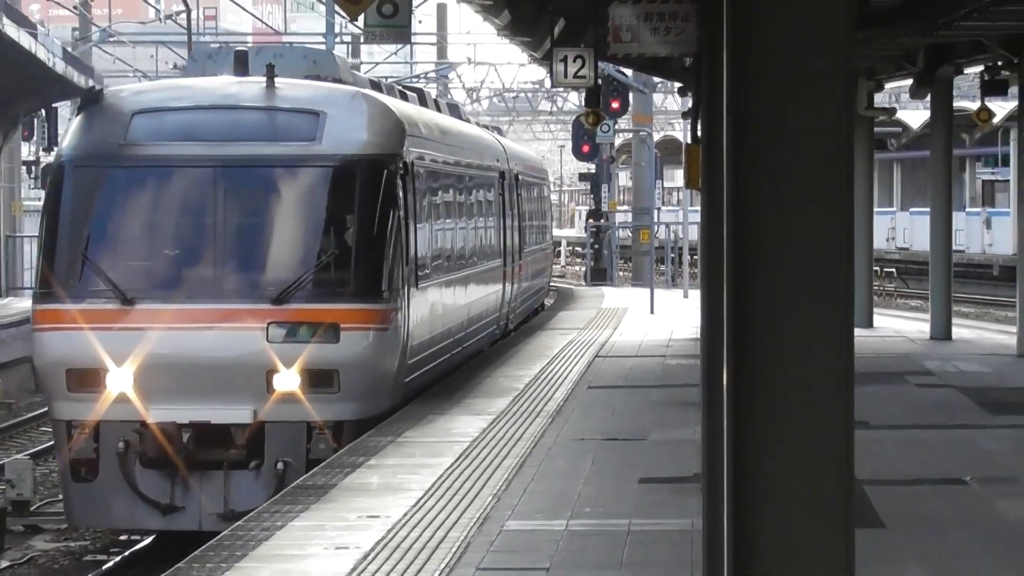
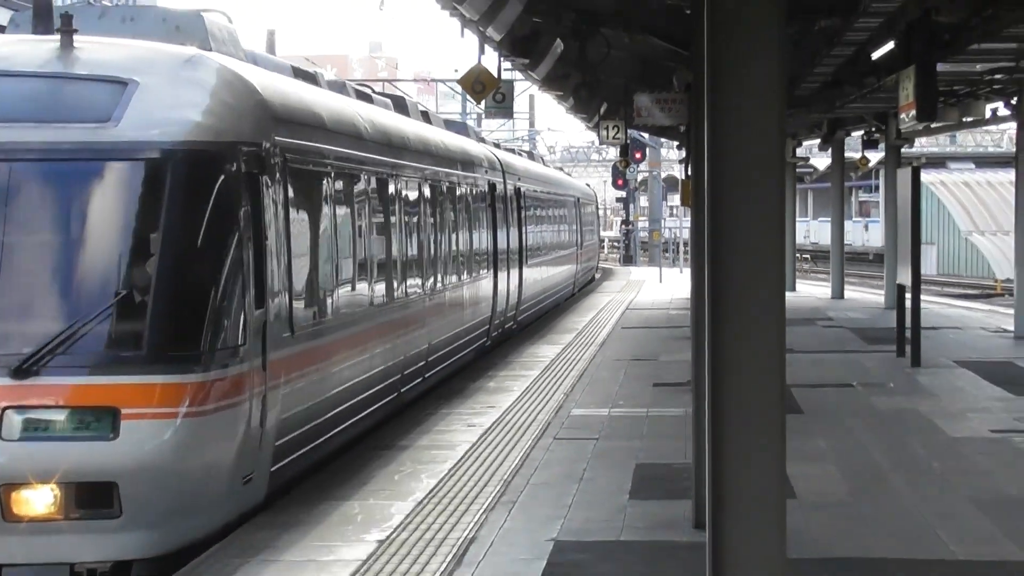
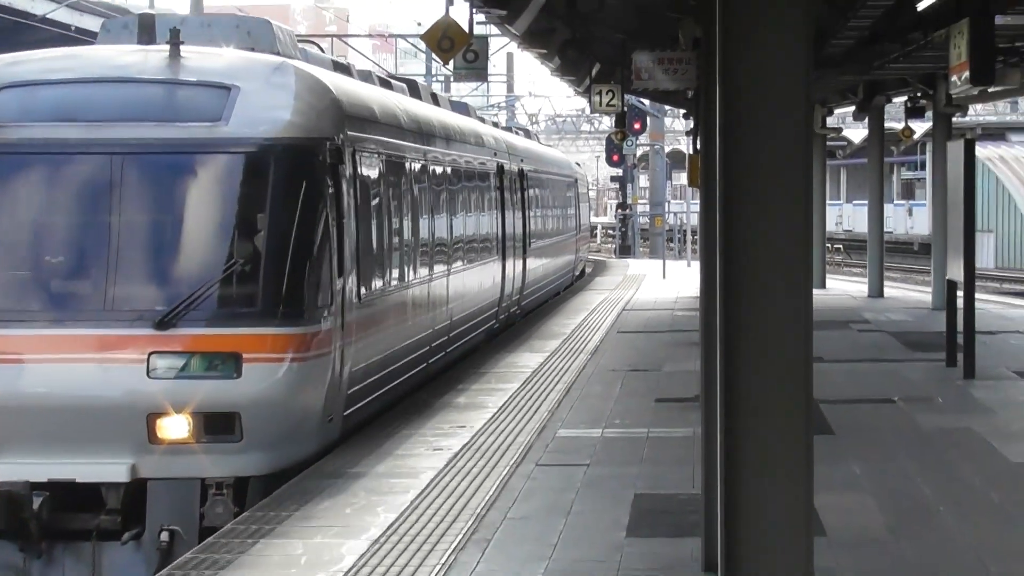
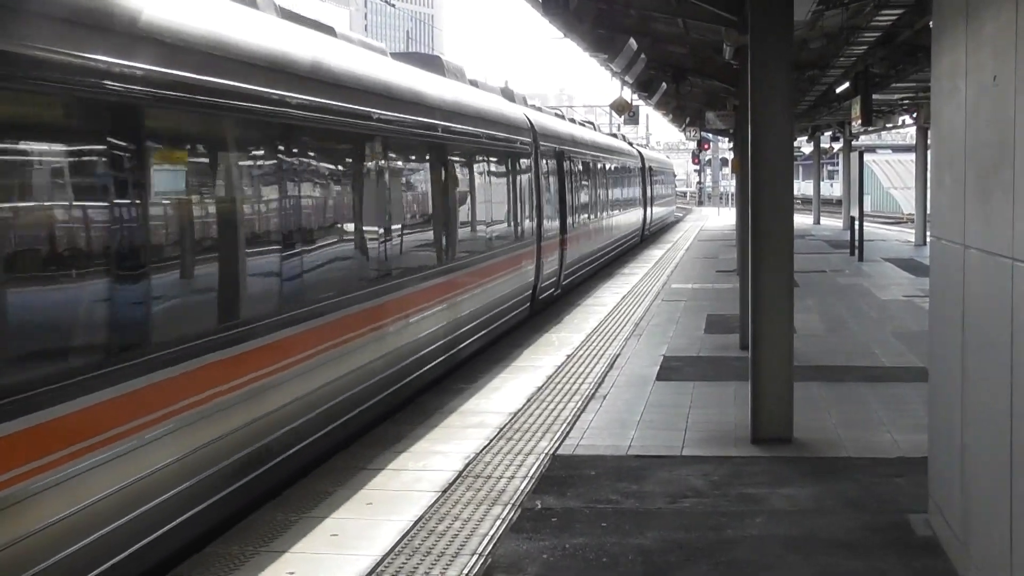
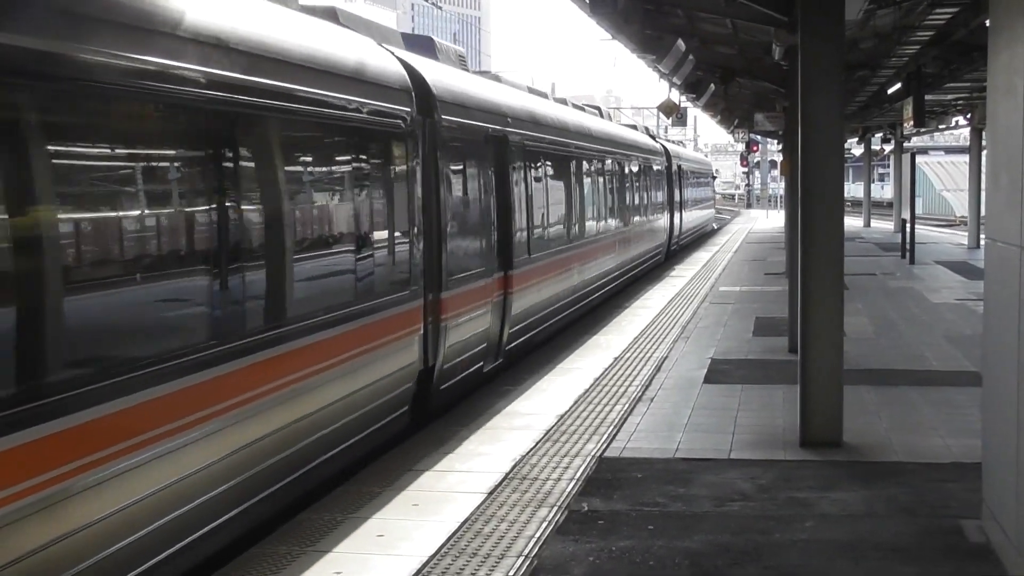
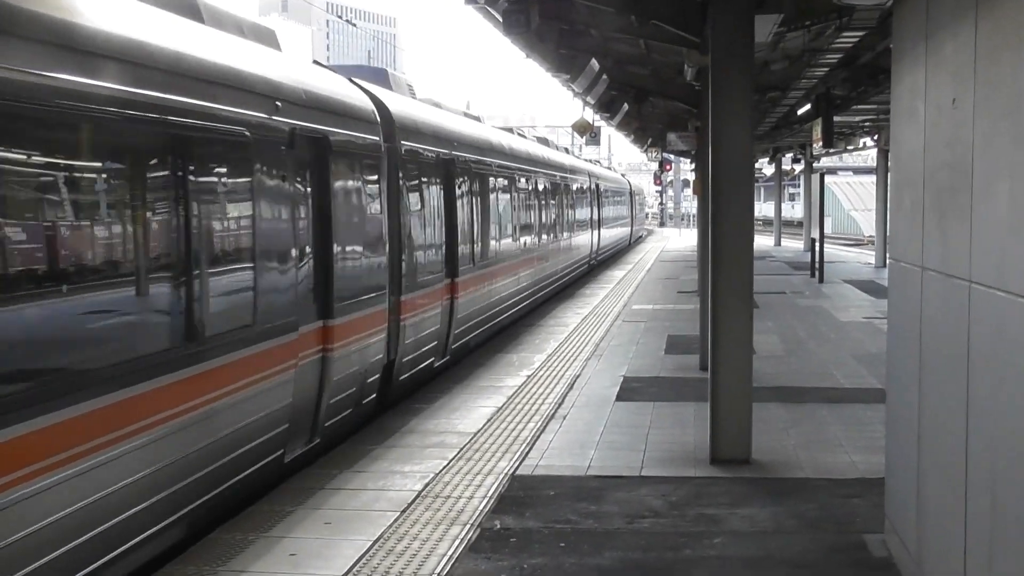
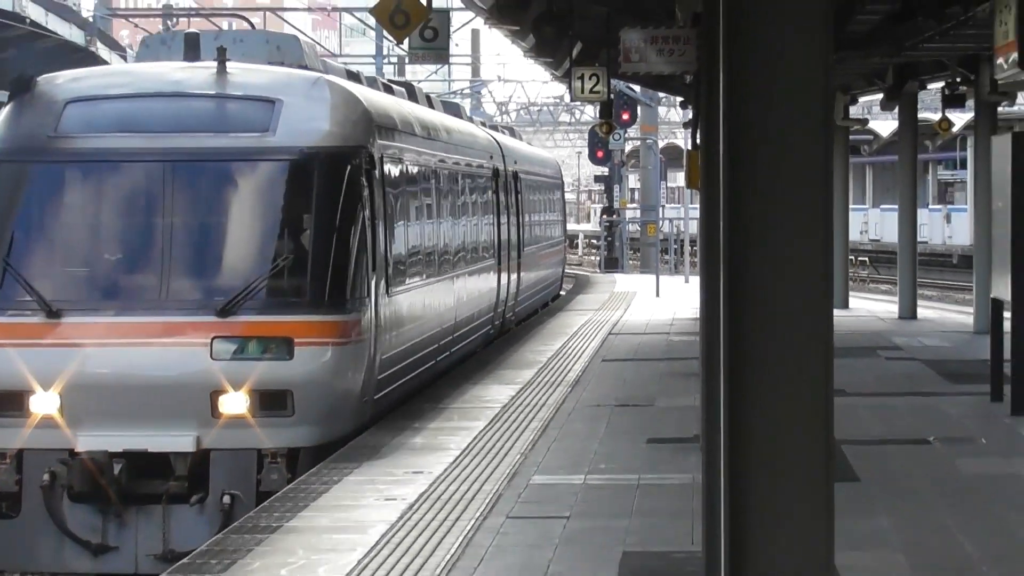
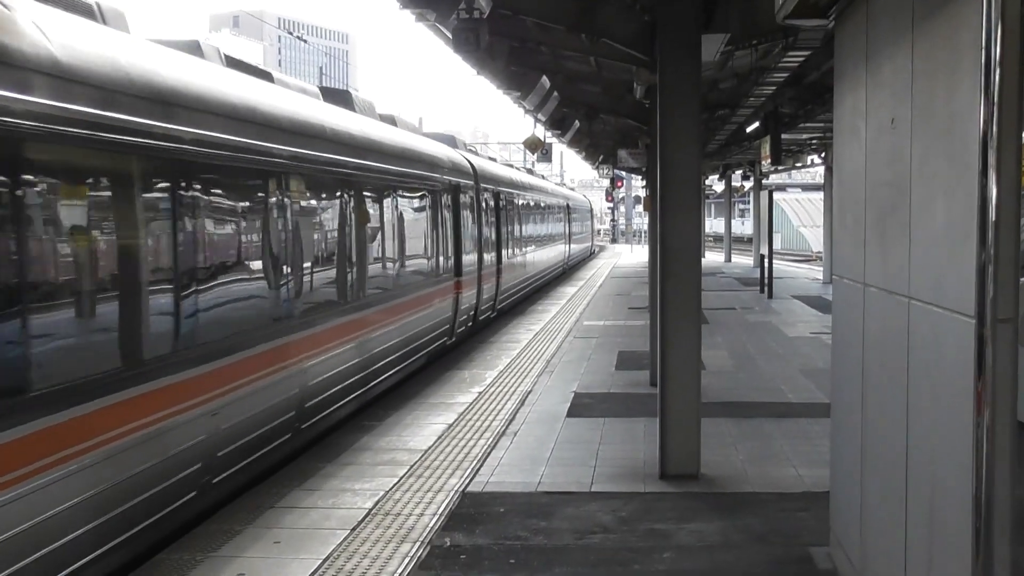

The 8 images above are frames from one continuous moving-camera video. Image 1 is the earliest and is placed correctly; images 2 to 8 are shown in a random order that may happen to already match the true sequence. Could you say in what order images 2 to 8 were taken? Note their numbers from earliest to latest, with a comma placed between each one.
7, 3, 2, 8, 6, 4, 5
